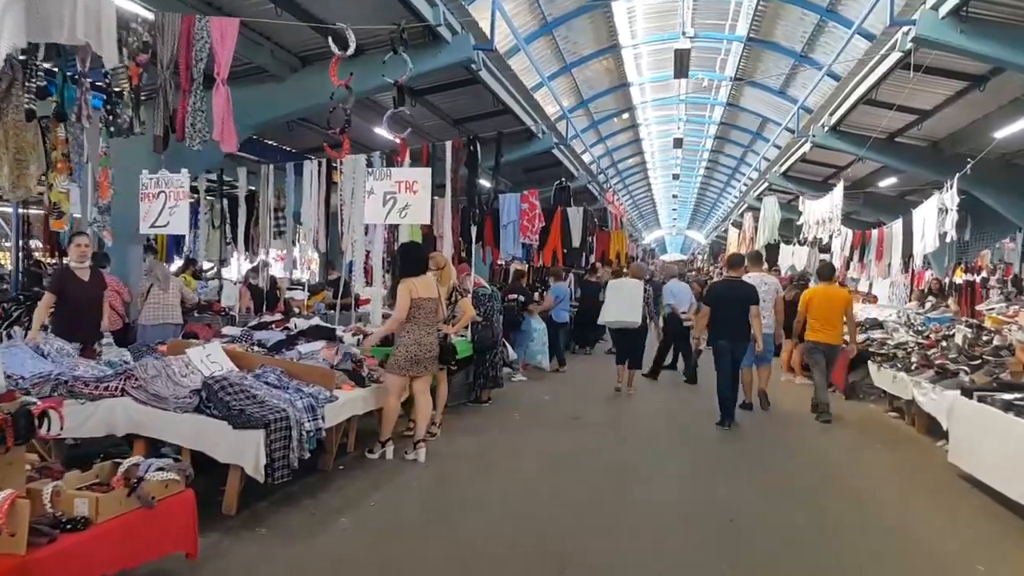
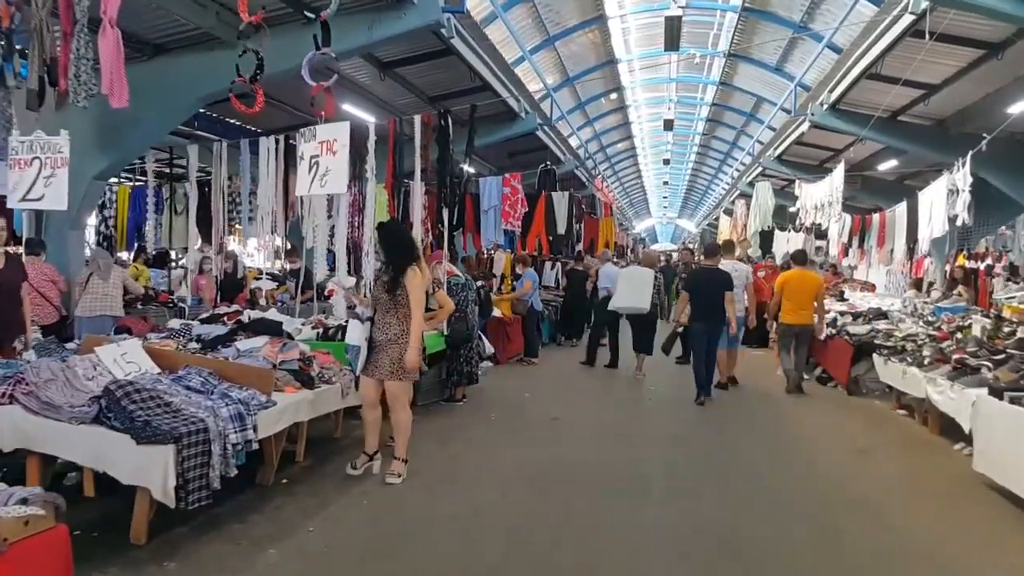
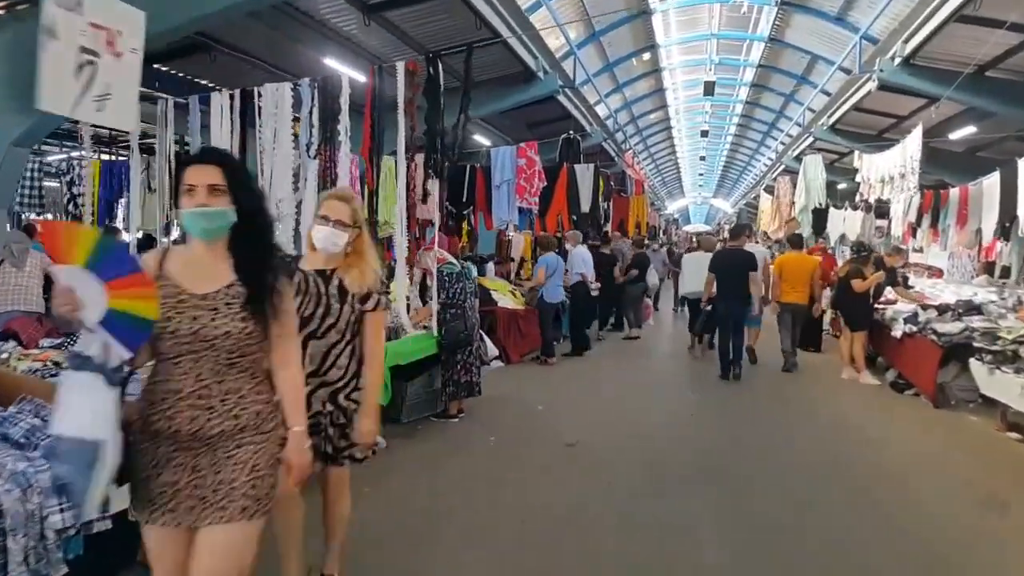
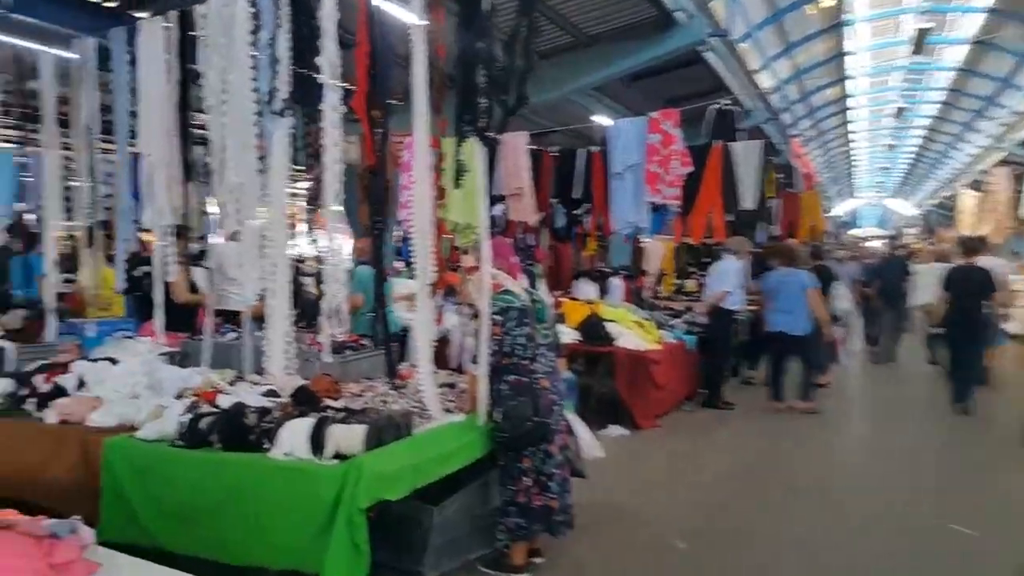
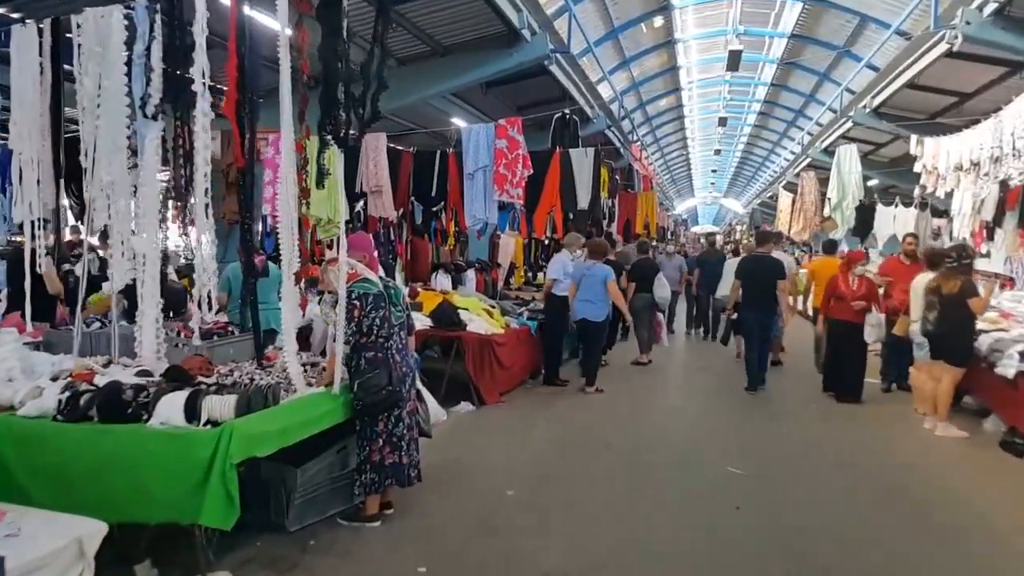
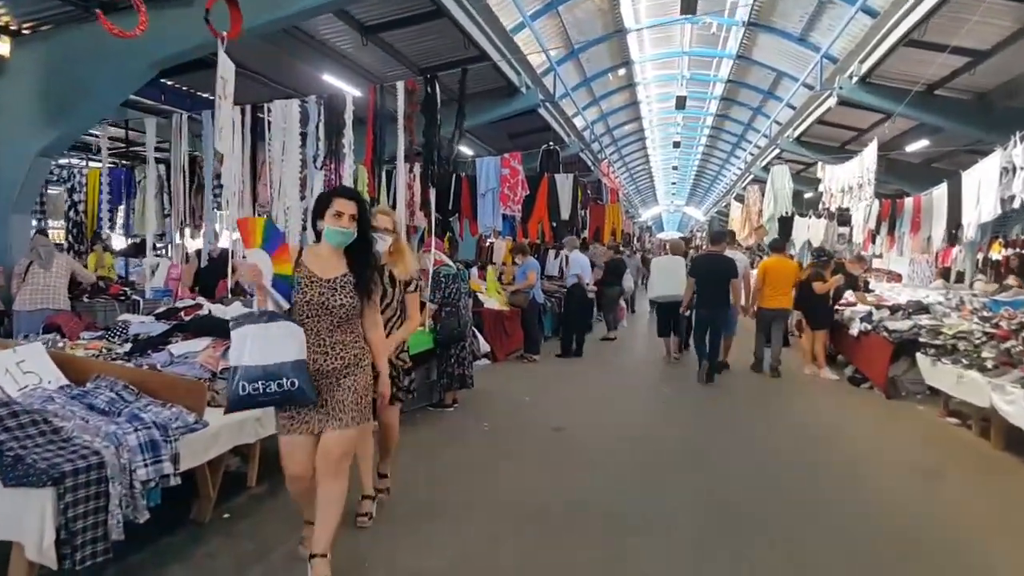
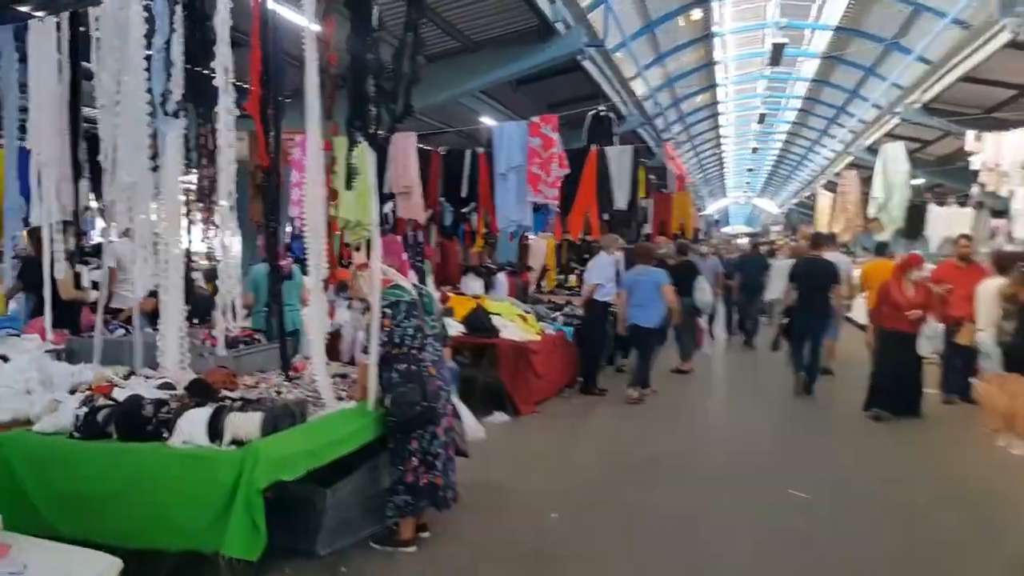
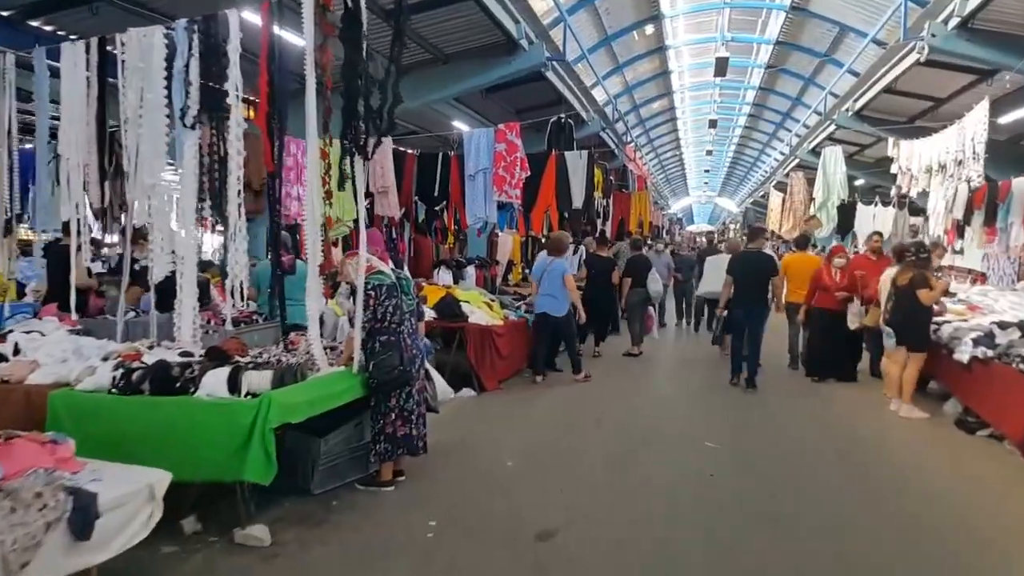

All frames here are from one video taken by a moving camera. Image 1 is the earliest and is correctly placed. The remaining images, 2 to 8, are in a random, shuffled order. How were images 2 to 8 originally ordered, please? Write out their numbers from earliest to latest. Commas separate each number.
2, 6, 3, 8, 5, 7, 4
